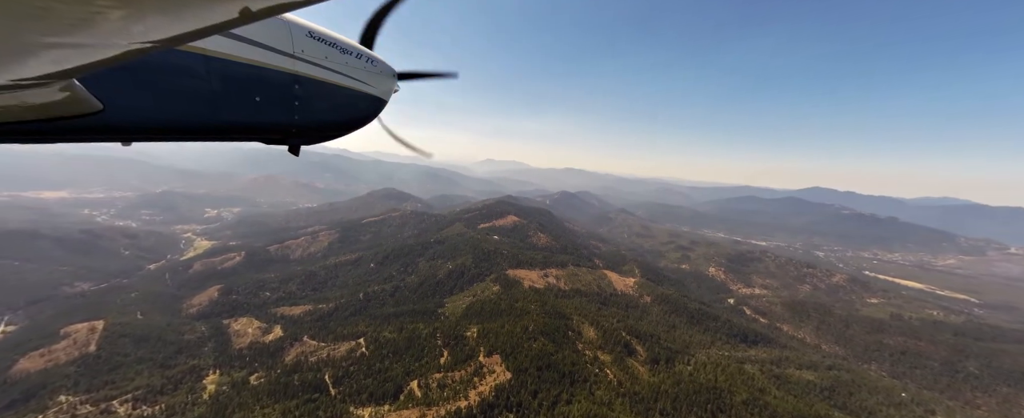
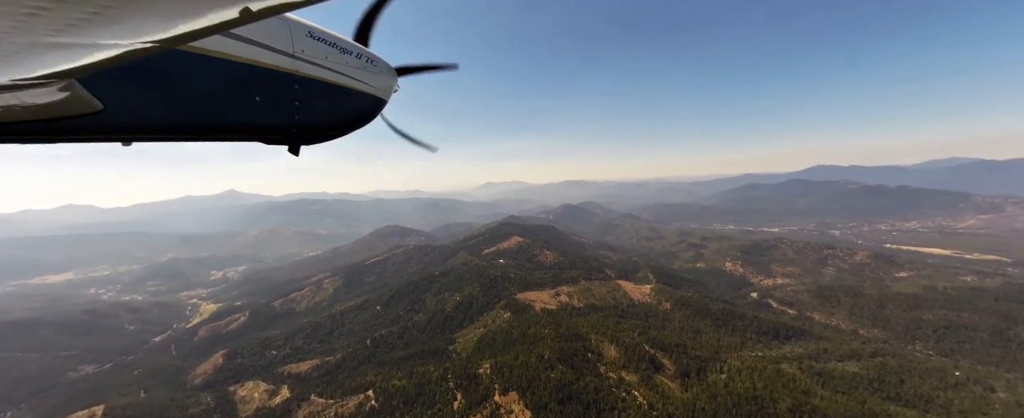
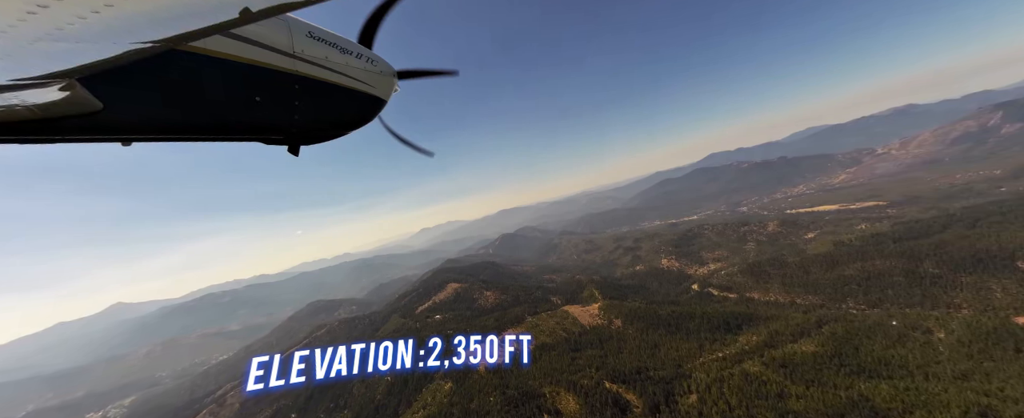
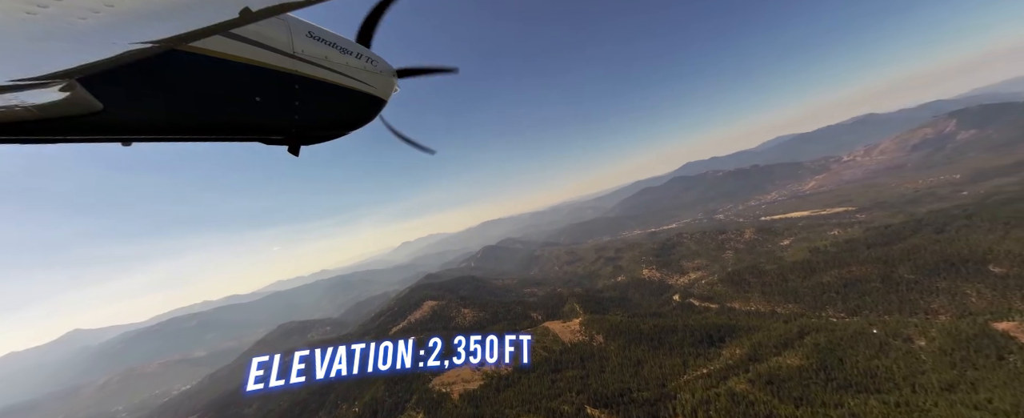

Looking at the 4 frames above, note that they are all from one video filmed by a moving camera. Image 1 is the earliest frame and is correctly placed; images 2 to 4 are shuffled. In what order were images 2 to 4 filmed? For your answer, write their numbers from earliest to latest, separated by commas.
2, 3, 4
